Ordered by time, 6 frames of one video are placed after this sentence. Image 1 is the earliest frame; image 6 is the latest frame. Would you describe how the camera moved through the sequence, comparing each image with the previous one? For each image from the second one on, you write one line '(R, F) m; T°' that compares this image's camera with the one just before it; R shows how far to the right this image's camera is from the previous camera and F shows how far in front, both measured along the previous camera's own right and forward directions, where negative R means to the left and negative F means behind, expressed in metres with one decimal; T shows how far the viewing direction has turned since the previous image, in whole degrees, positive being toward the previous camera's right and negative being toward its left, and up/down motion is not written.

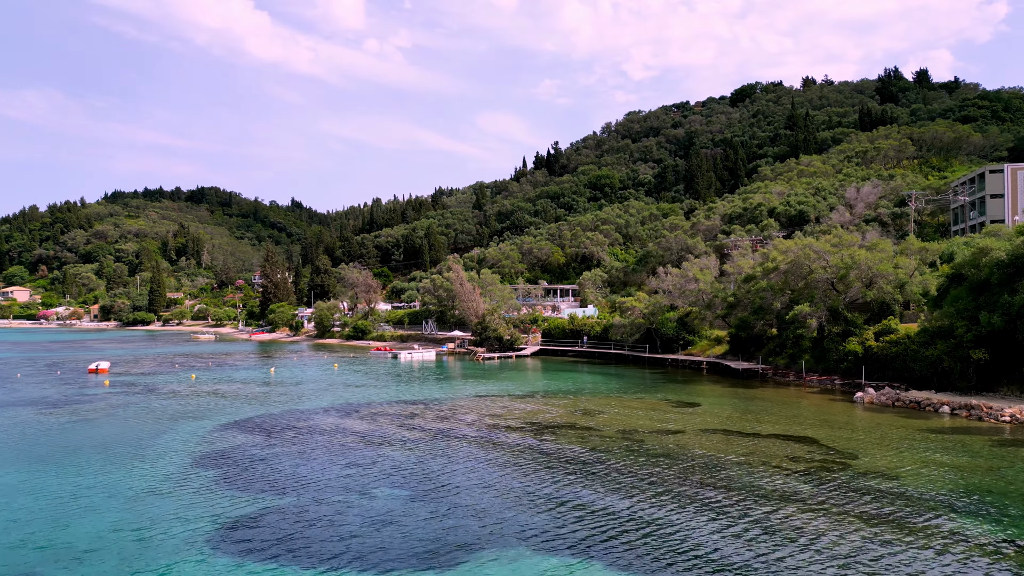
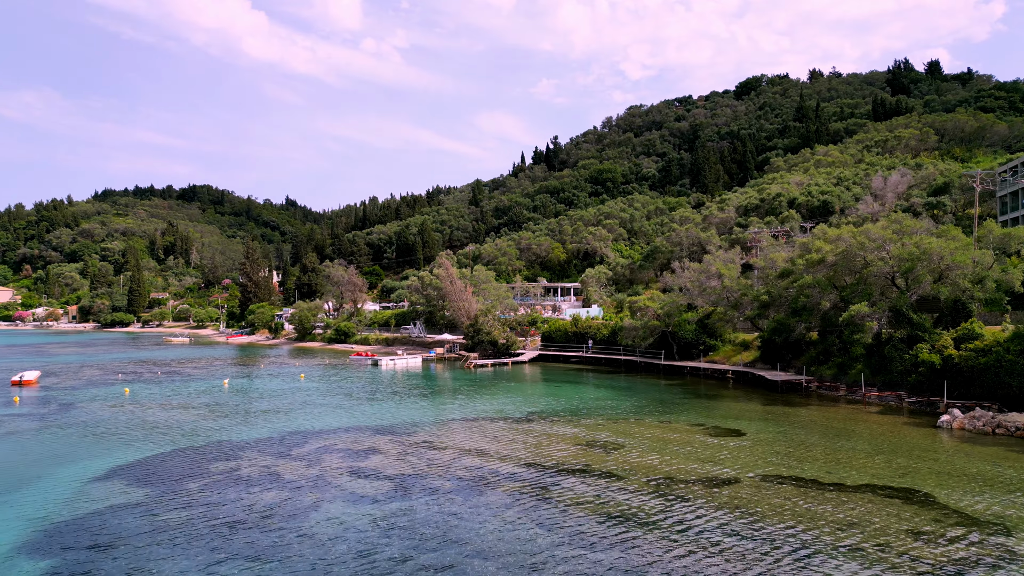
(+0.5, +8.4) m; 0°
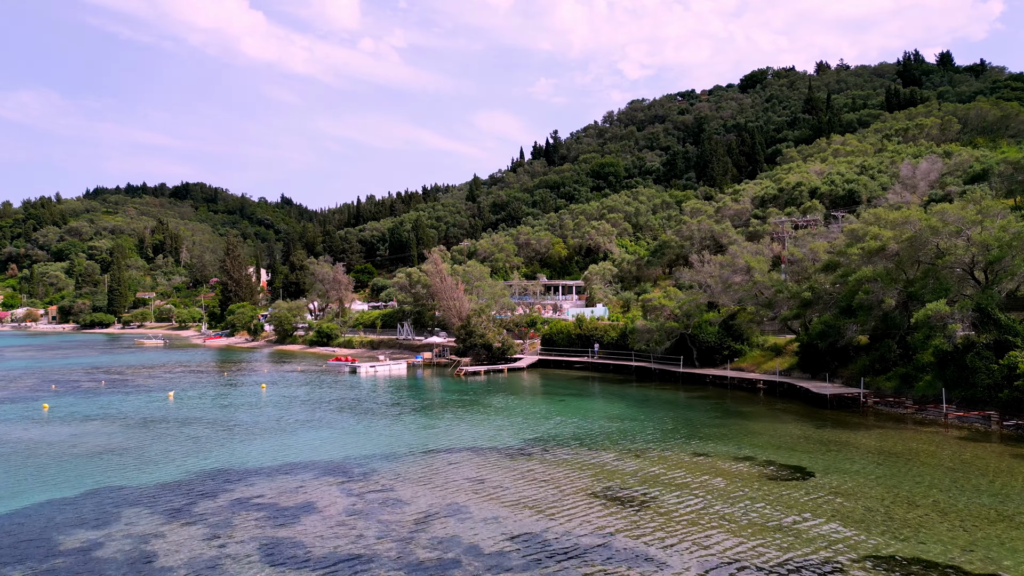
(+0.5, +7.4) m; 0°
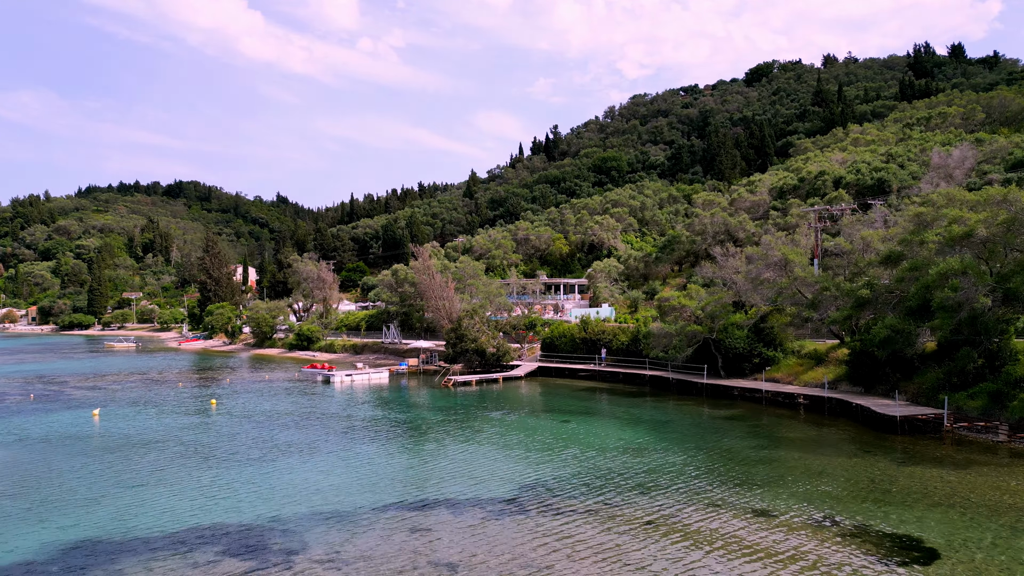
(+0.4, +7.0) m; 0°
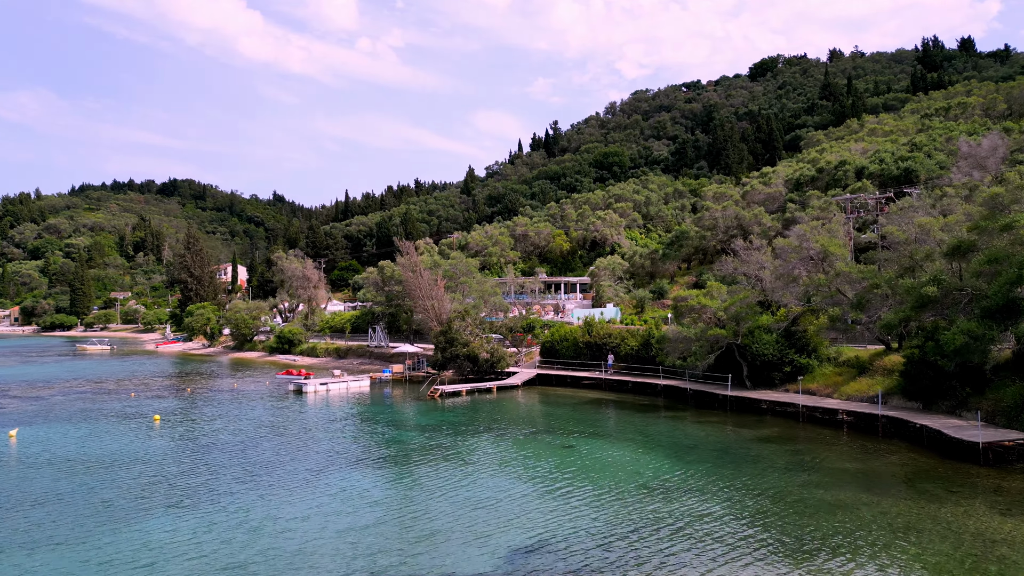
(+0.5, +5.6) m; 0°
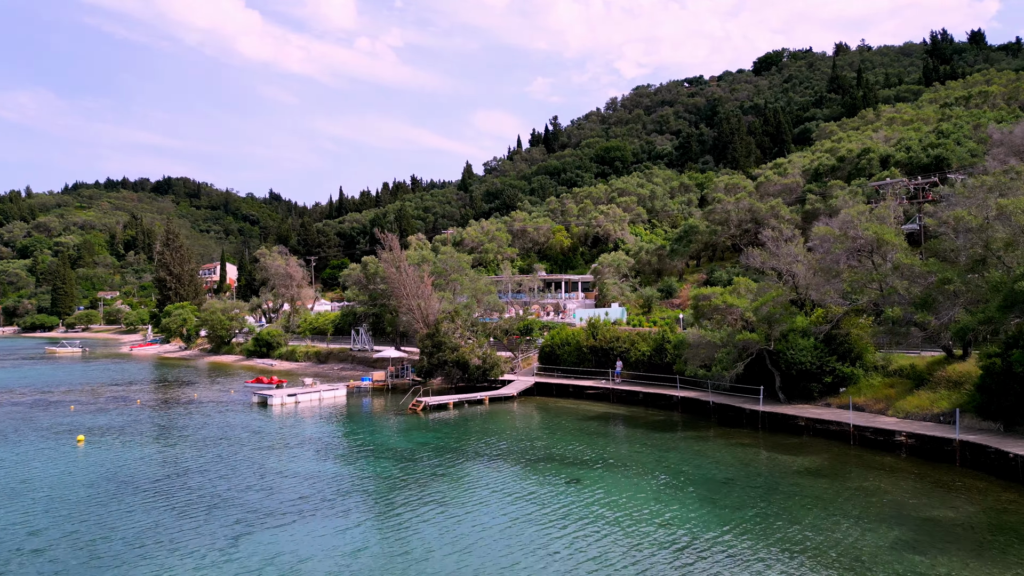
(+0.5, +5.5) m; 0°
